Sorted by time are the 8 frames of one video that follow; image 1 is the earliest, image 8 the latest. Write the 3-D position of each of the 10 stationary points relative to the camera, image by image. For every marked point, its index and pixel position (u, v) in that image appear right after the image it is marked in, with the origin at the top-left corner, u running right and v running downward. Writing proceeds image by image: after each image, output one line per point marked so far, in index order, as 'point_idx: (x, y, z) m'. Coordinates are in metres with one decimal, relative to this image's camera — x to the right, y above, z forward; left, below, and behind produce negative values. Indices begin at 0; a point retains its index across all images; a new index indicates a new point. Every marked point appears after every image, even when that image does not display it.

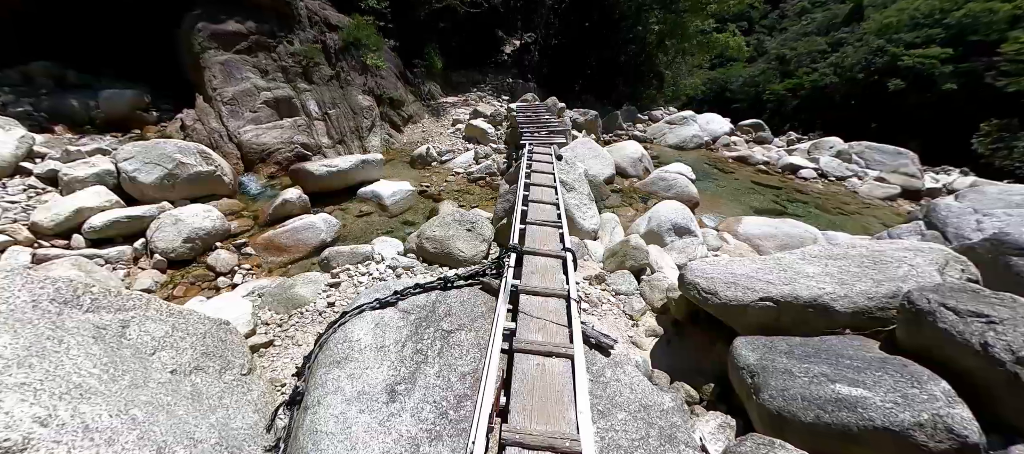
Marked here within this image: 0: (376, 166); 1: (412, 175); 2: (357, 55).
0: (-2.8, +1.2, +6.2) m
1: (-2.3, +1.2, +7.0) m
2: (-4.3, +4.7, +8.3) m
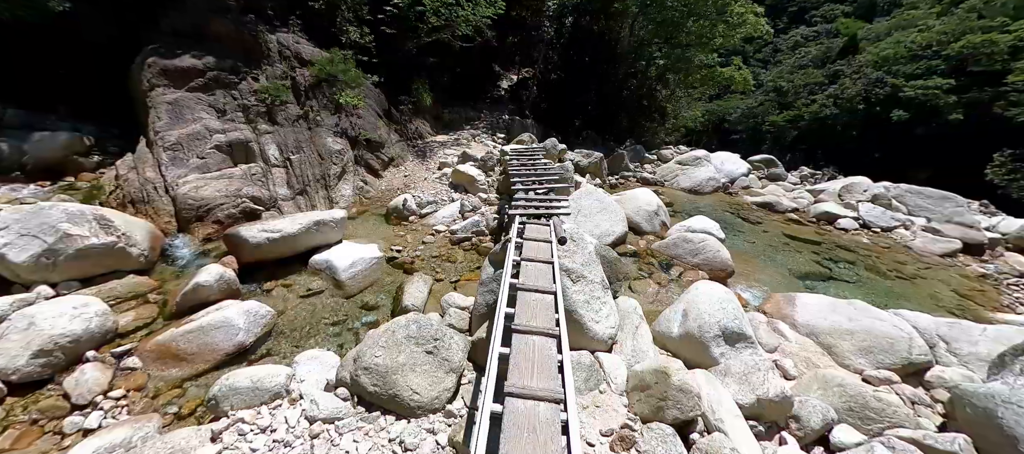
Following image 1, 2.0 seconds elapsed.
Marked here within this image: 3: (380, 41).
0: (-3.0, 0.0, +5.1) m
1: (-2.4, -0.1, +5.8) m
2: (-4.4, +3.2, +7.4) m
3: (-4.0, +5.6, +9.2) m
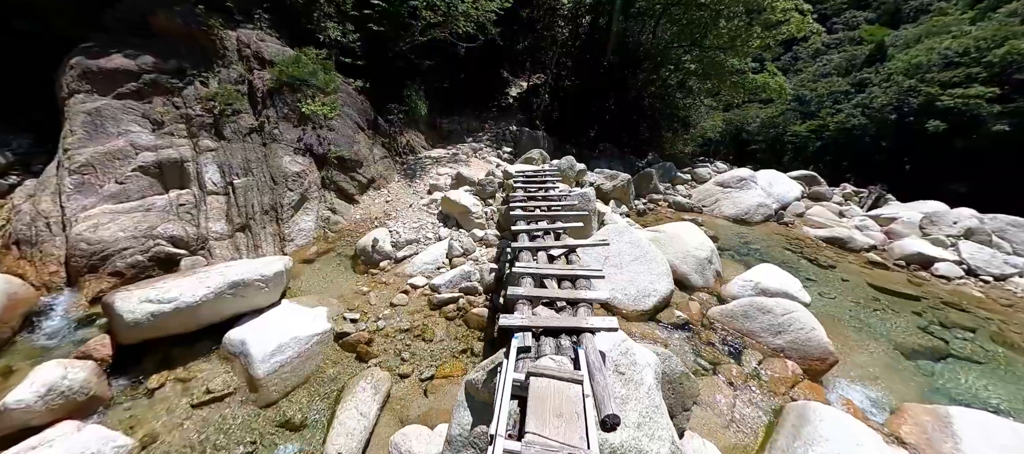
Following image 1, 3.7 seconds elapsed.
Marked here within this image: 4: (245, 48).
0: (-2.9, -0.7, +3.7) m
1: (-2.4, -0.8, +4.3) m
2: (-4.3, +2.5, +6.1) m
3: (-3.7, +4.9, +7.9) m
4: (-5.2, +3.5, +6.1) m
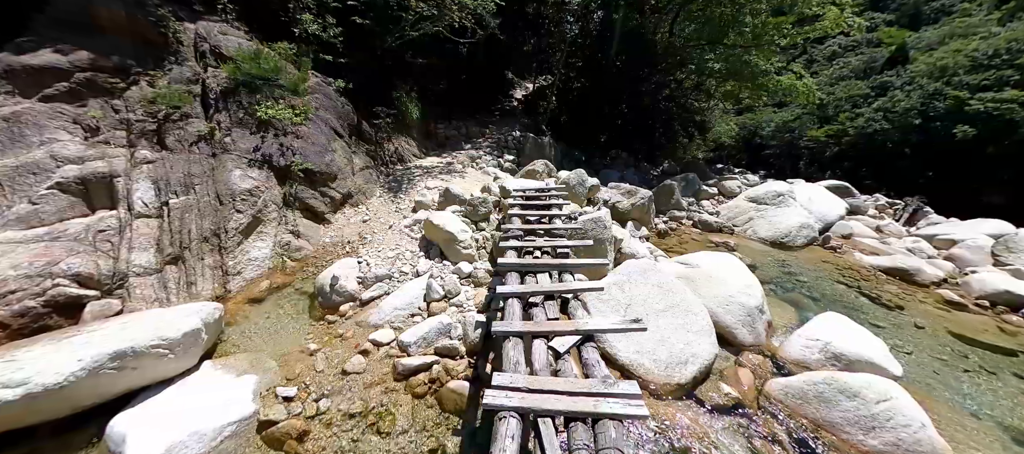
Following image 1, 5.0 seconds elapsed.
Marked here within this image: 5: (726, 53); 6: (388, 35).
0: (-3.0, -1.1, +2.7) m
1: (-2.5, -1.3, +3.4) m
2: (-4.3, +2.1, +5.2) m
3: (-3.7, +4.4, +7.1) m
4: (-5.2, +3.1, +5.3) m
5: (+7.2, +5.8, +10.1) m
6: (-2.8, +4.6, +7.3) m
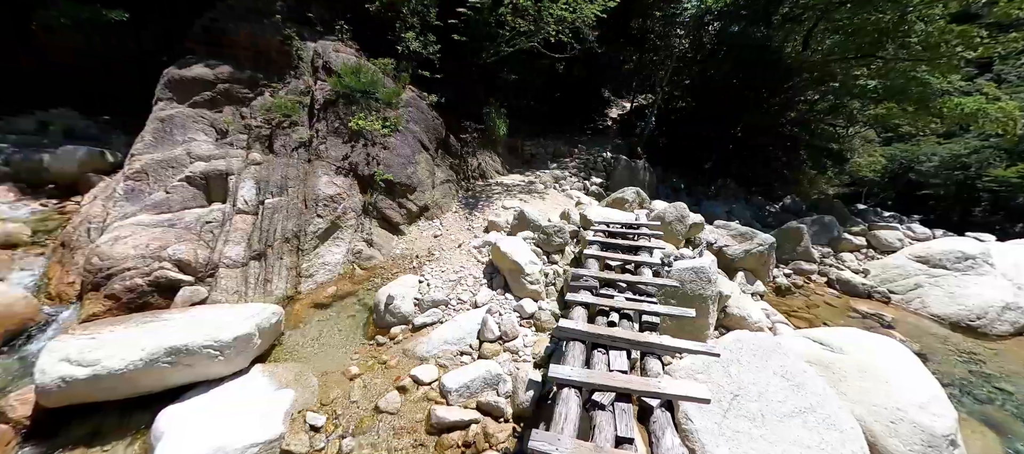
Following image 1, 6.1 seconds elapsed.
0: (-2.5, -1.1, +2.7) m
1: (-1.8, -1.4, +3.2) m
2: (-2.9, +2.0, +5.5) m
3: (-1.6, +4.2, +7.3) m
4: (-3.6, +3.1, +5.8) m
5: (+9.8, +4.2, +8.0) m
6: (-0.7, +4.2, +7.3) m
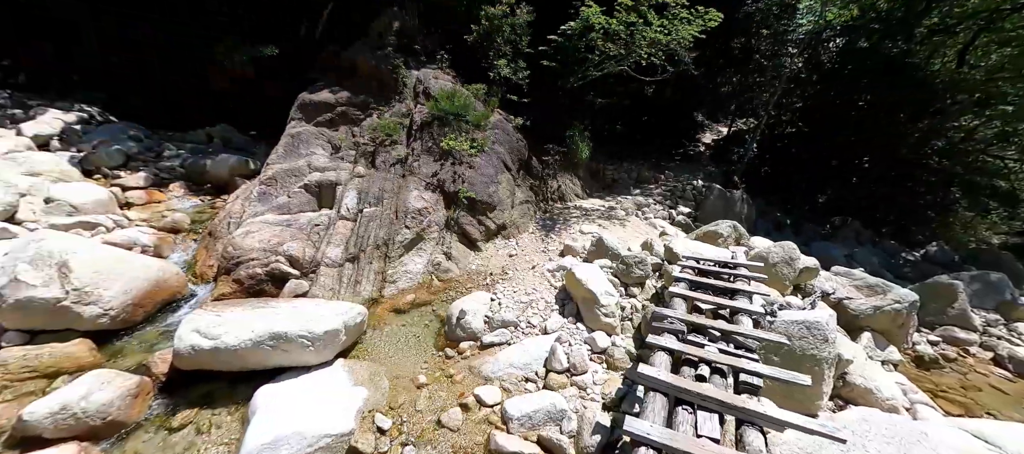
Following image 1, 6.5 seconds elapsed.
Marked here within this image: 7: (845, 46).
0: (-1.8, -1.2, +2.9) m
1: (-1.1, -1.5, +3.3) m
2: (-1.4, +1.8, +5.9) m
3: (+0.3, +3.7, +7.6) m
4: (-2.0, +2.9, +6.4) m
5: (+11.6, +2.8, +6.2) m
6: (+1.2, +3.7, +7.5) m
7: (+8.4, +4.6, +7.9) m
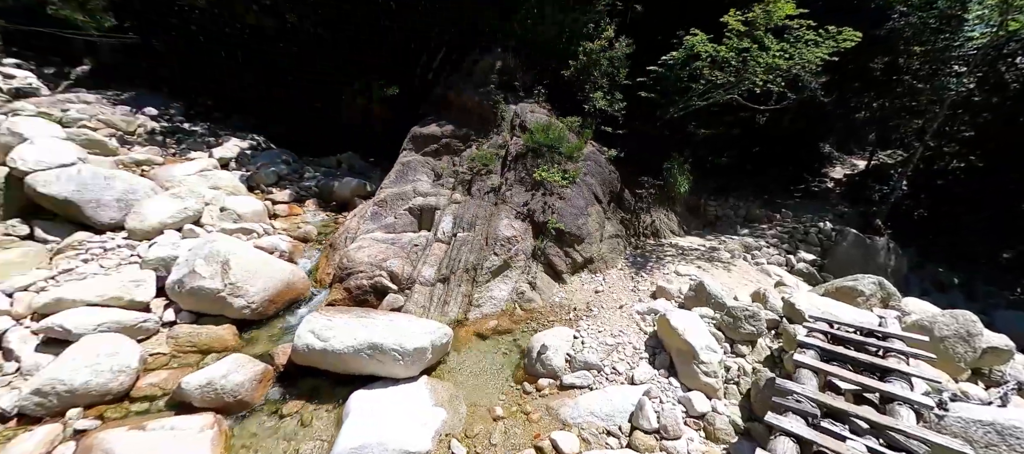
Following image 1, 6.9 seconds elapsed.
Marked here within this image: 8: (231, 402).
0: (-1.0, -1.4, +3.1) m
1: (-0.3, -1.8, +3.3) m
2: (+0.2, +1.3, +6.1) m
3: (+2.4, +3.0, +7.5) m
4: (-0.2, +2.4, +6.8) m
5: (+13.0, +1.4, +3.8) m
6: (+3.2, +2.9, +7.2) m
7: (+10.4, +3.3, +6.2) m
8: (-2.5, -1.6, +2.7) m
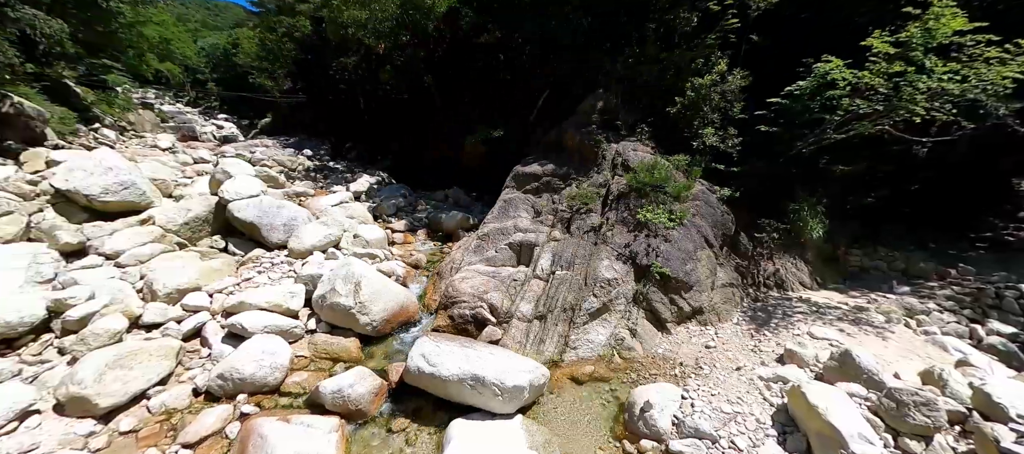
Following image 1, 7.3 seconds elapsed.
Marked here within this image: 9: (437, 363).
0: (-0.1, -1.7, +3.1) m
1: (+0.7, -2.2, +3.1) m
2: (+1.9, +0.7, +6.0) m
3: (+4.4, +2.1, +7.0) m
4: (+1.7, +1.7, +6.8) m
5: (+13.9, +0.4, +1.0) m
6: (+5.2, +2.0, +6.5) m
7: (+12.0, +2.2, +4.1) m
8: (-1.6, -1.9, +3.1) m
9: (-0.8, -1.5, +3.3) m
